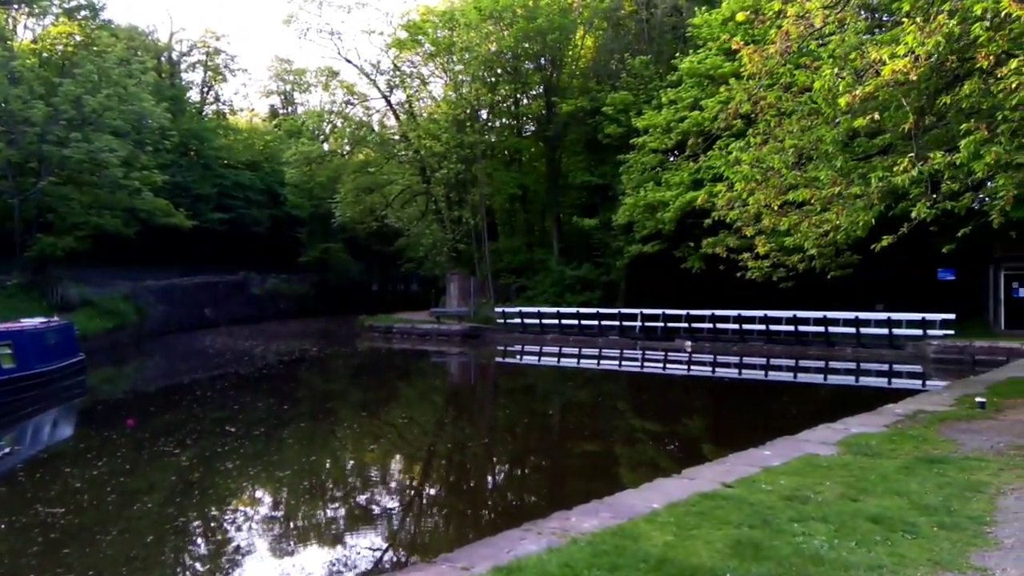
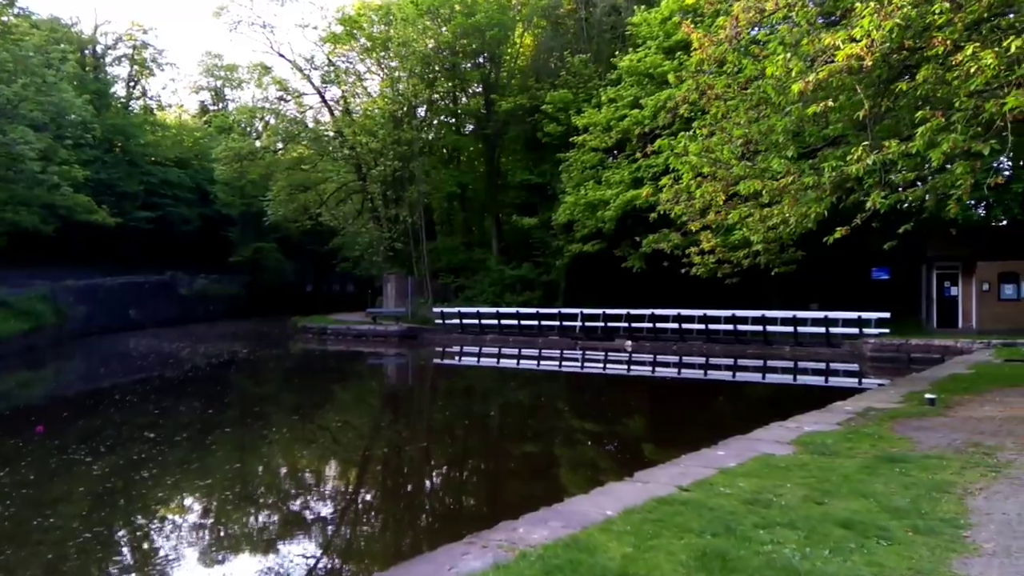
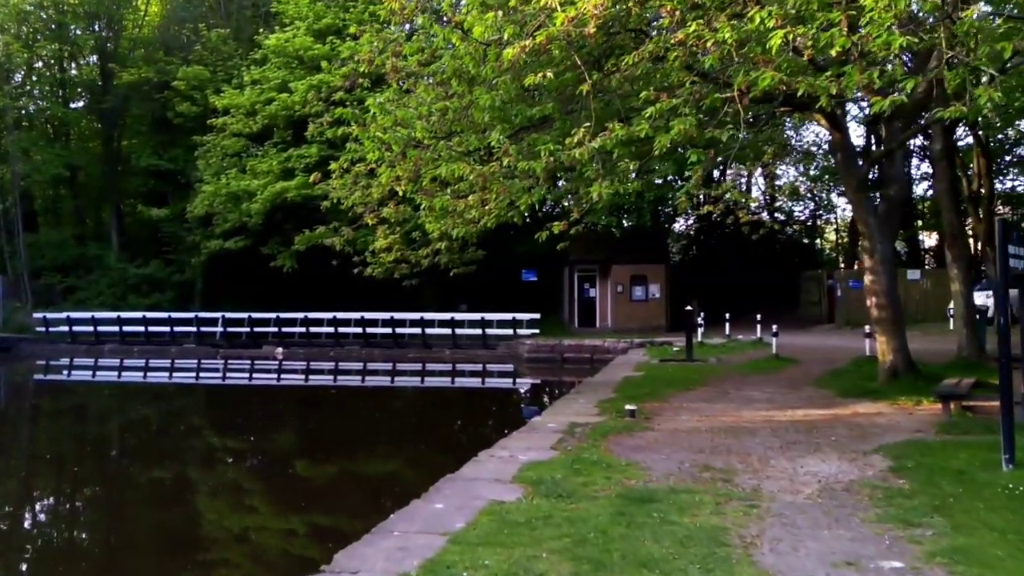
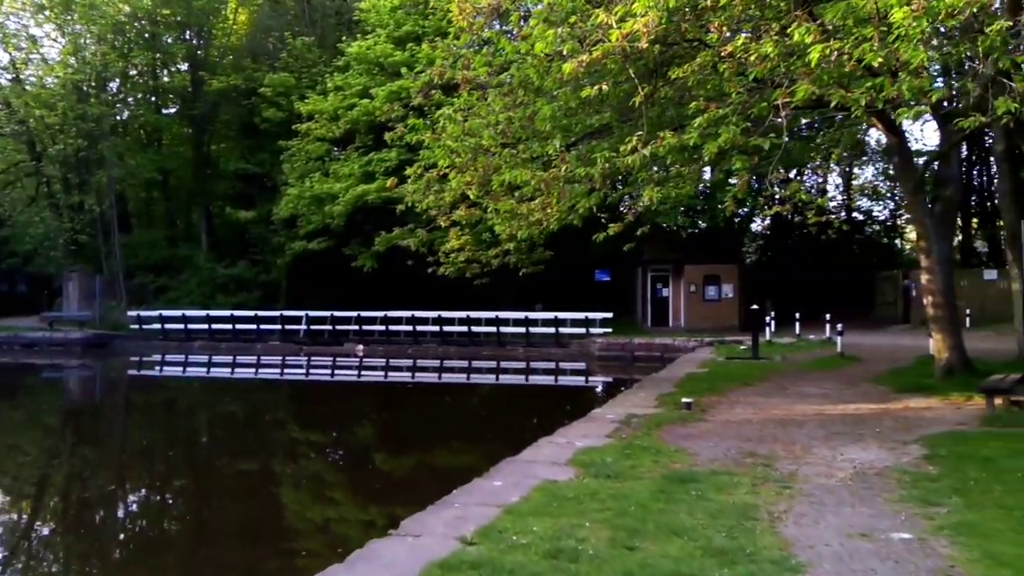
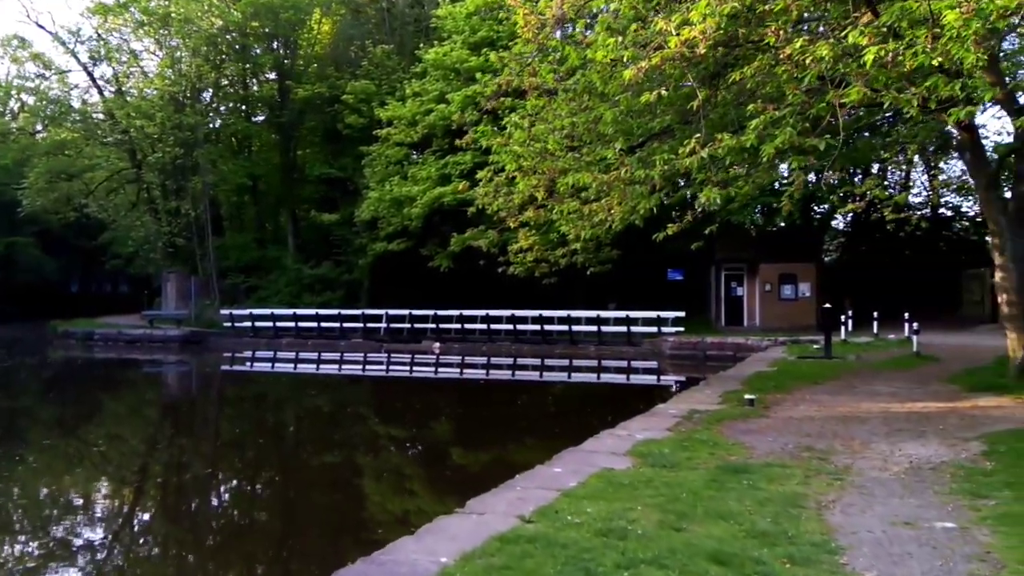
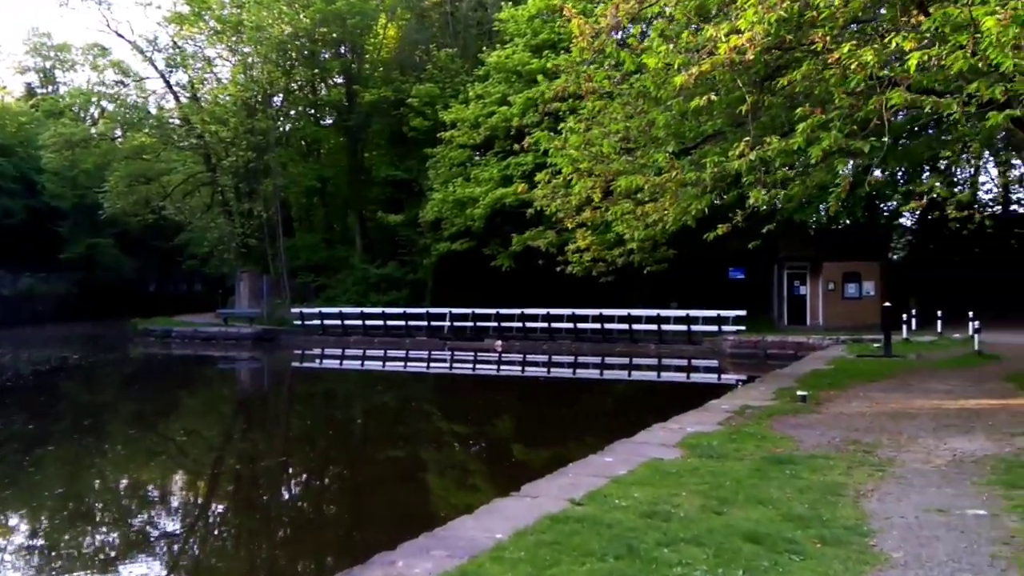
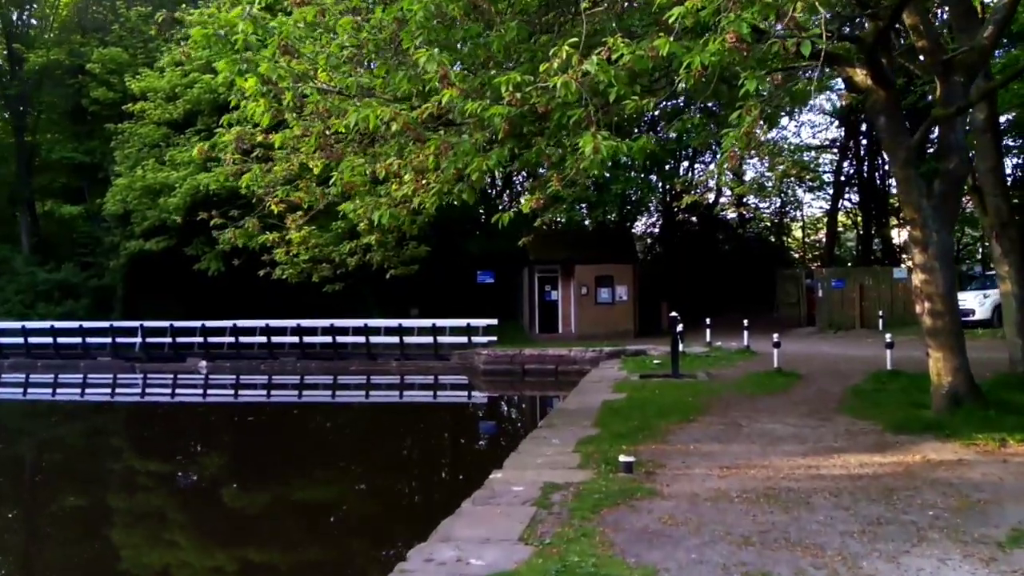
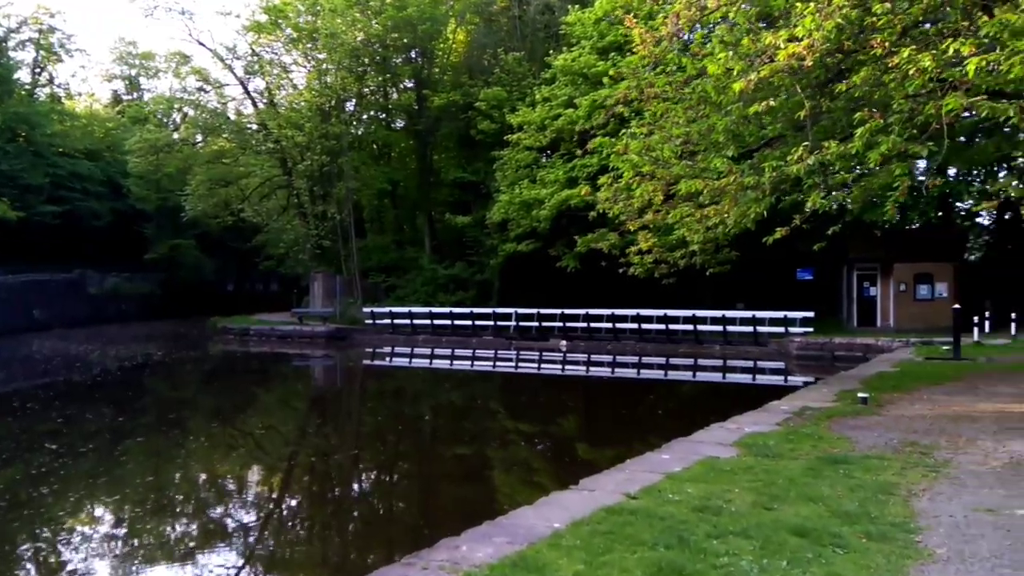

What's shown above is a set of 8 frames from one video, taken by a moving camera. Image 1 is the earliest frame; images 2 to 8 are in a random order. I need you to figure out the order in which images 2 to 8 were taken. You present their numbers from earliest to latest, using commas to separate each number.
2, 8, 6, 5, 4, 3, 7
